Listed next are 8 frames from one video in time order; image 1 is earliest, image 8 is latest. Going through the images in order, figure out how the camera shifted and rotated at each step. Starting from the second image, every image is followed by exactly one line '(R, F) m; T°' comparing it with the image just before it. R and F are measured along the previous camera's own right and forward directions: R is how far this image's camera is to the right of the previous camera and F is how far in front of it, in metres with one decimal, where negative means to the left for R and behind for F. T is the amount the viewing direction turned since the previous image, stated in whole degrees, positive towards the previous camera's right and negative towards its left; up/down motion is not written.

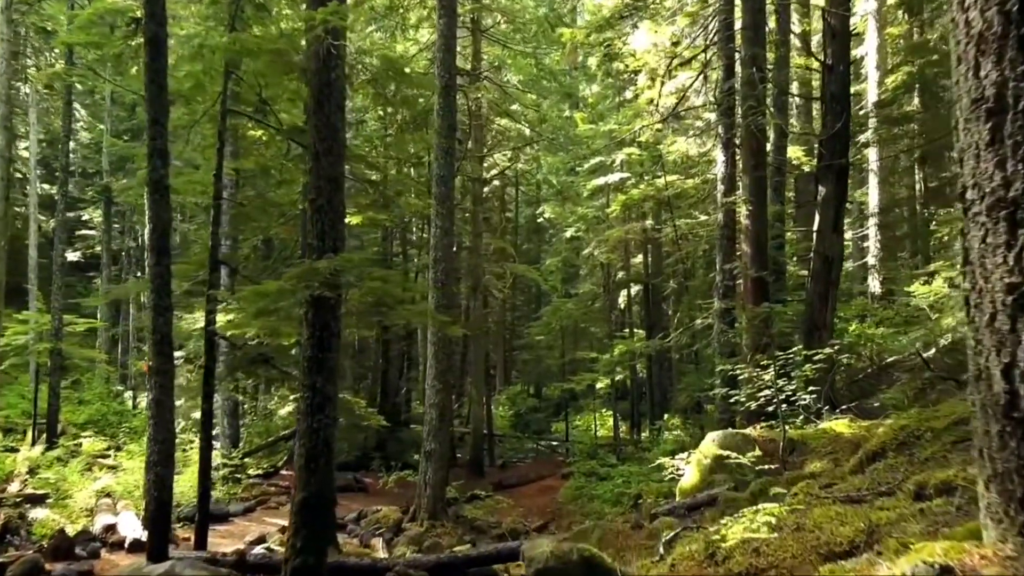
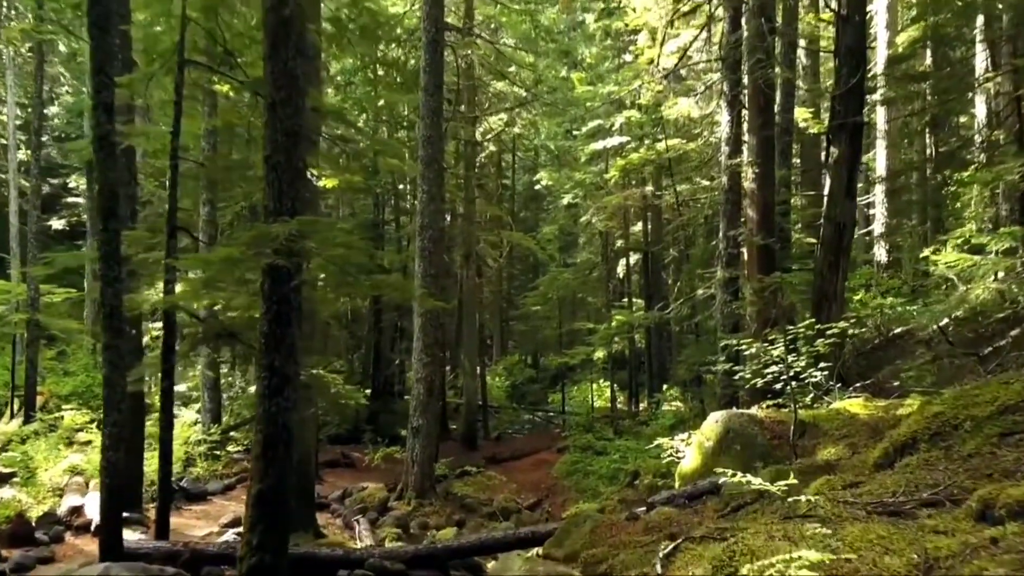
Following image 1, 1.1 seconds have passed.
(+0.1, +0.7) m; 0°
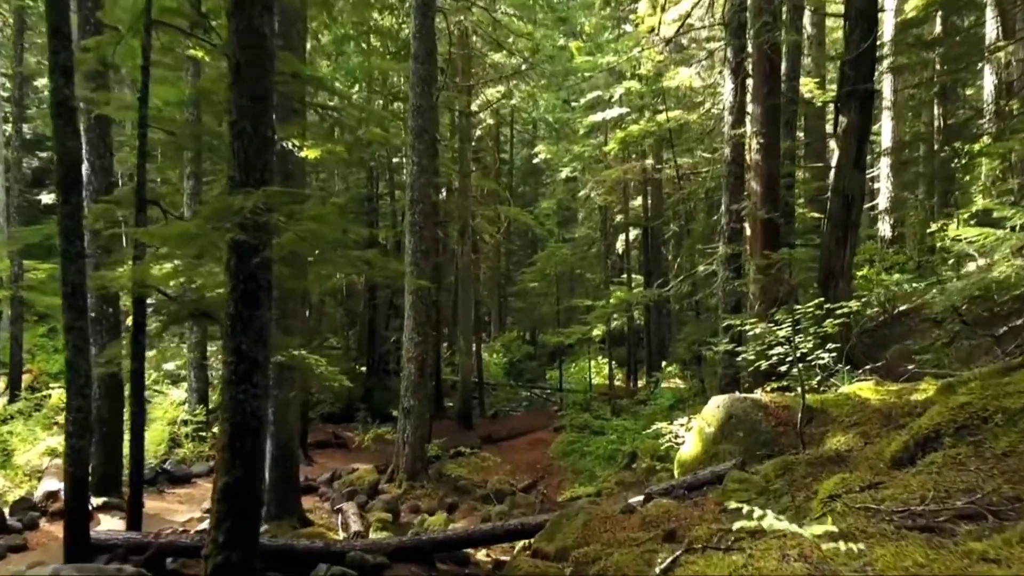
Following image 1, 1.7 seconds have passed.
(+0.1, +0.5) m; 0°
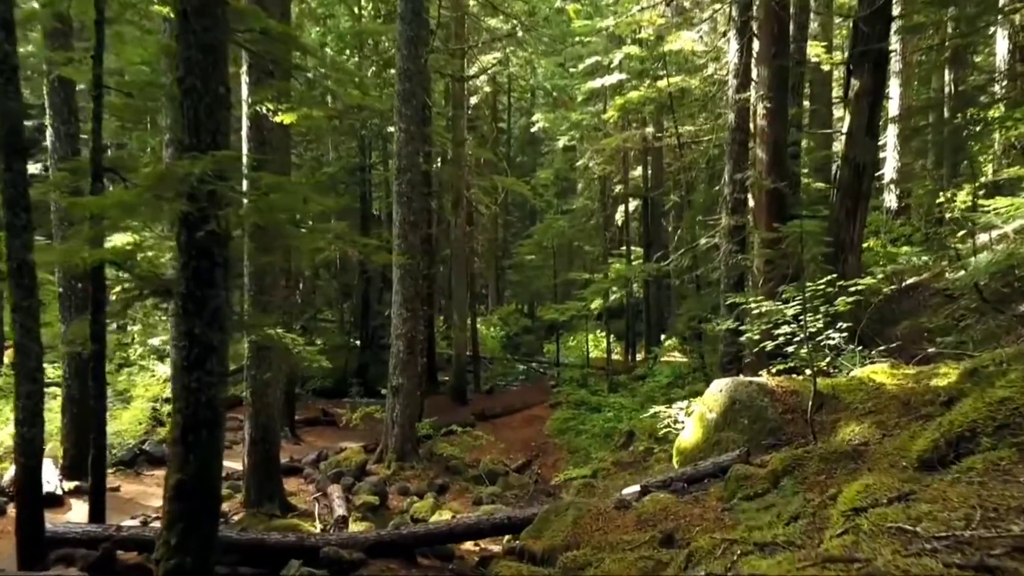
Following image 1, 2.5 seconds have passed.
(+0.1, +0.6) m; 0°
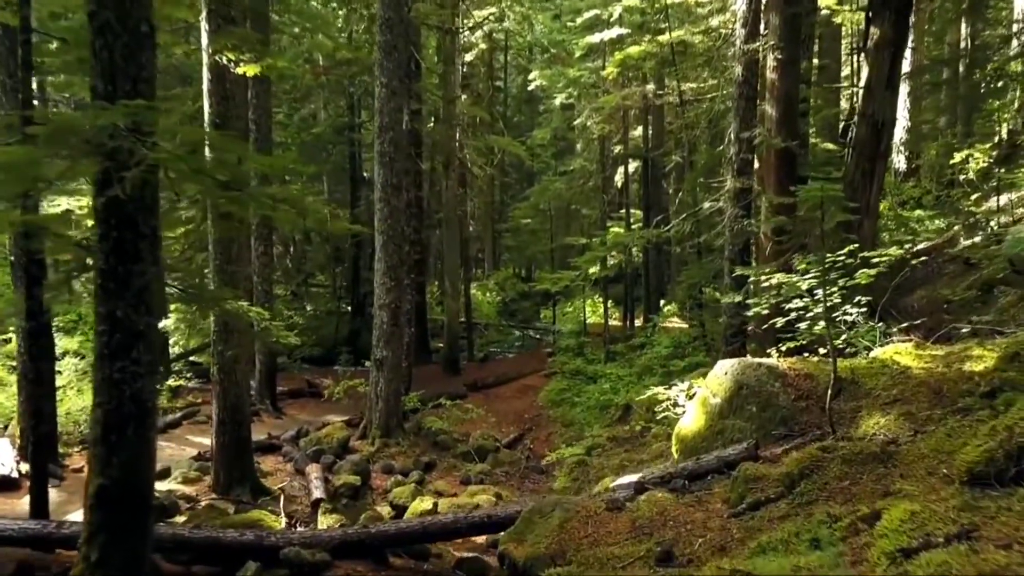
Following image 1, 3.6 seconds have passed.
(+0.1, +0.7) m; 0°
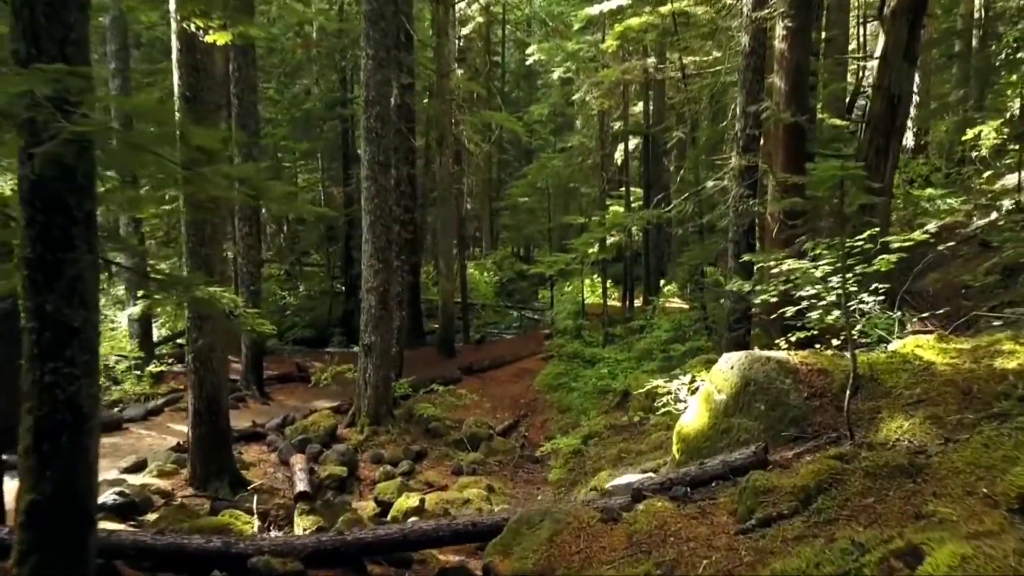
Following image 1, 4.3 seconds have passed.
(+0.1, +0.5) m; 0°
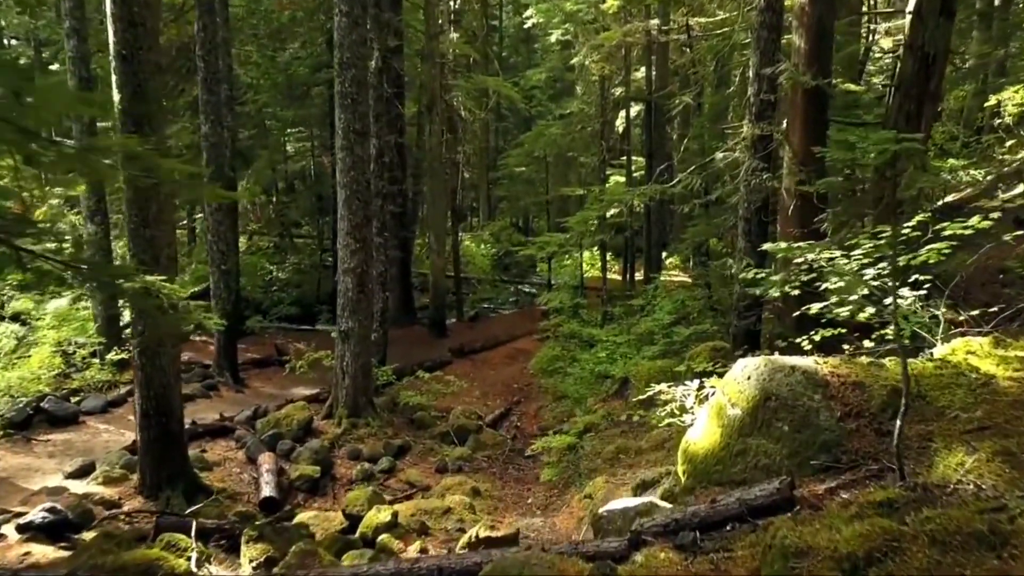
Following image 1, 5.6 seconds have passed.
(+0.2, +0.9) m; 0°
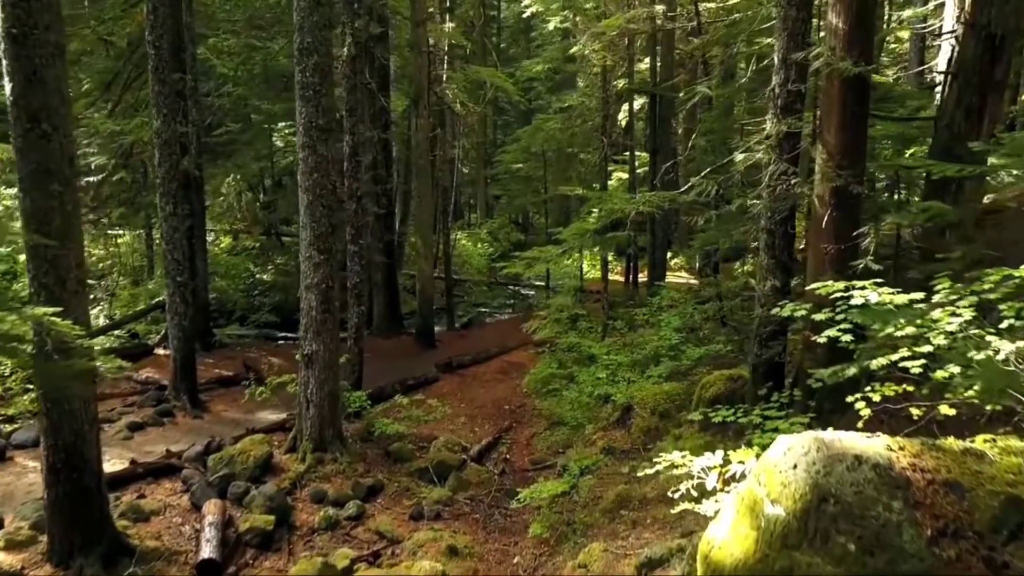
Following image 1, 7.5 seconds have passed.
(+0.2, +1.3) m; 0°
